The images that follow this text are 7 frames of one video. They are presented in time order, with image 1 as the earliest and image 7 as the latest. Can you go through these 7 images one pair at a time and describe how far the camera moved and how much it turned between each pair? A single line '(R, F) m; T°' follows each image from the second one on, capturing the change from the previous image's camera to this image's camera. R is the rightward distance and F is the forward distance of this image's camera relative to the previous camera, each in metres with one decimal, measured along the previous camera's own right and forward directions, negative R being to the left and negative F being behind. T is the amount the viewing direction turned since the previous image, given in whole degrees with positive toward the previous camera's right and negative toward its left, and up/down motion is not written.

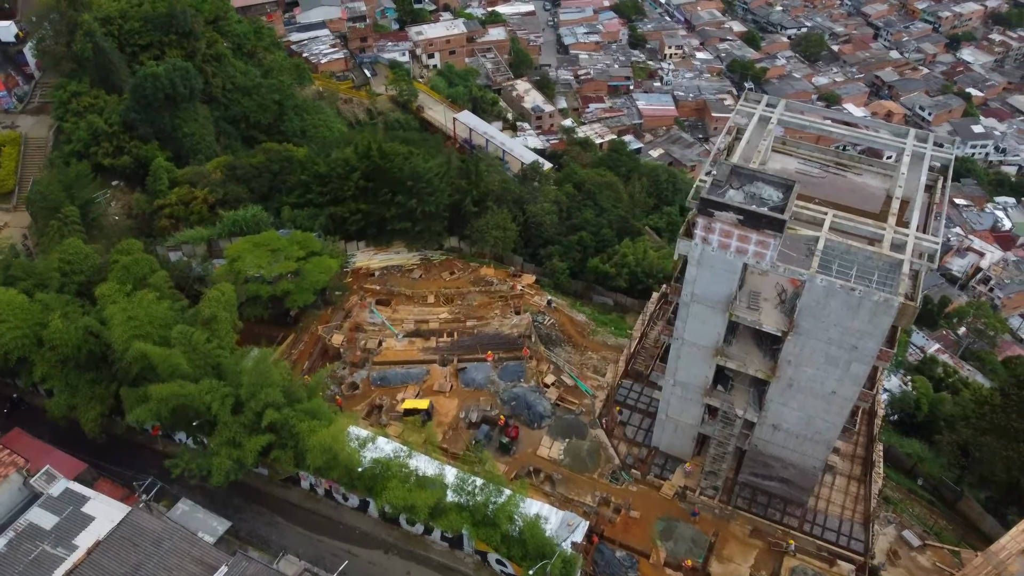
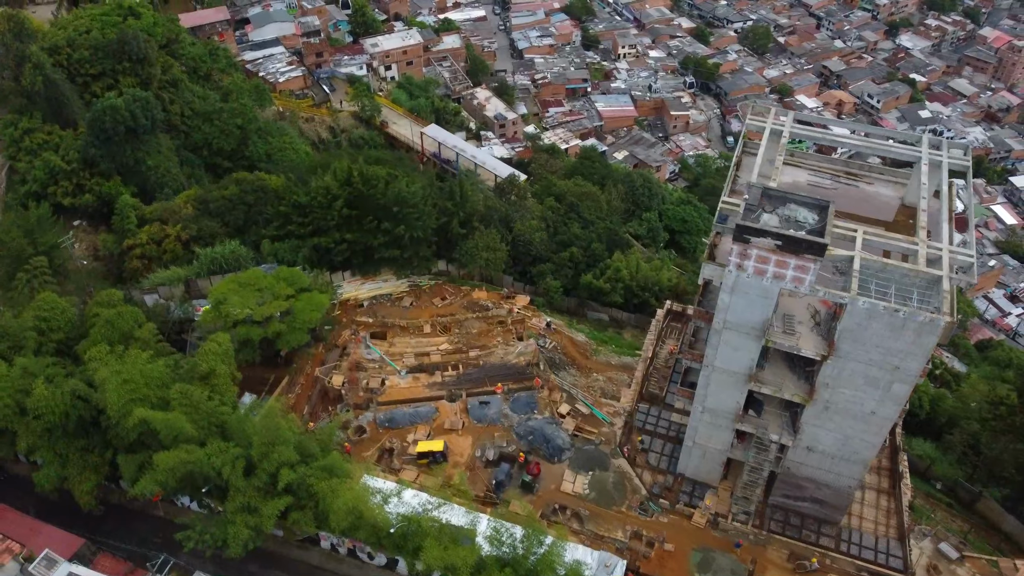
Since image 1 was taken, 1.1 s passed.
(-1.8, +1.1) m; +3°
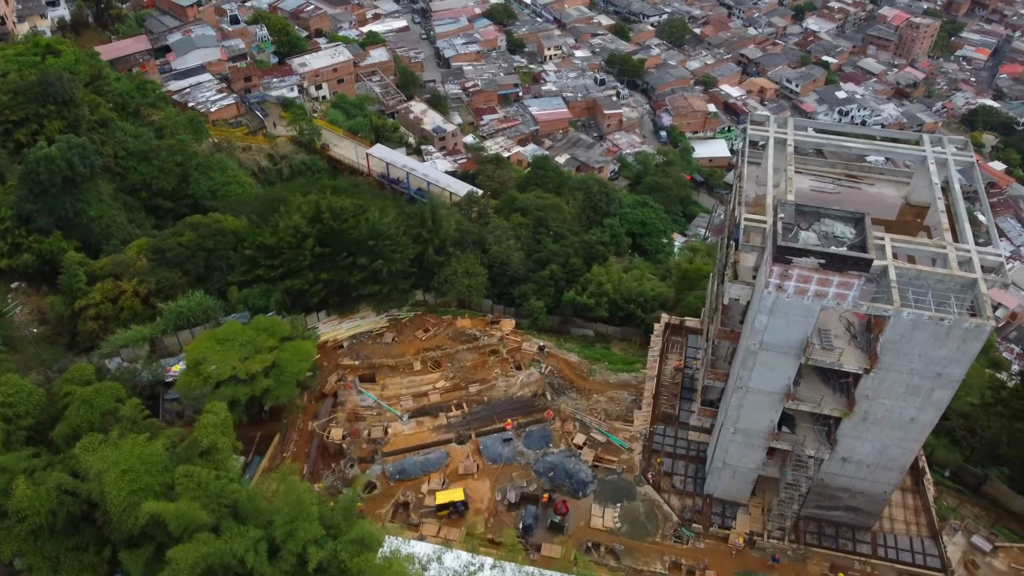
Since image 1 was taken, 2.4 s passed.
(-2.4, +1.2) m; +5°
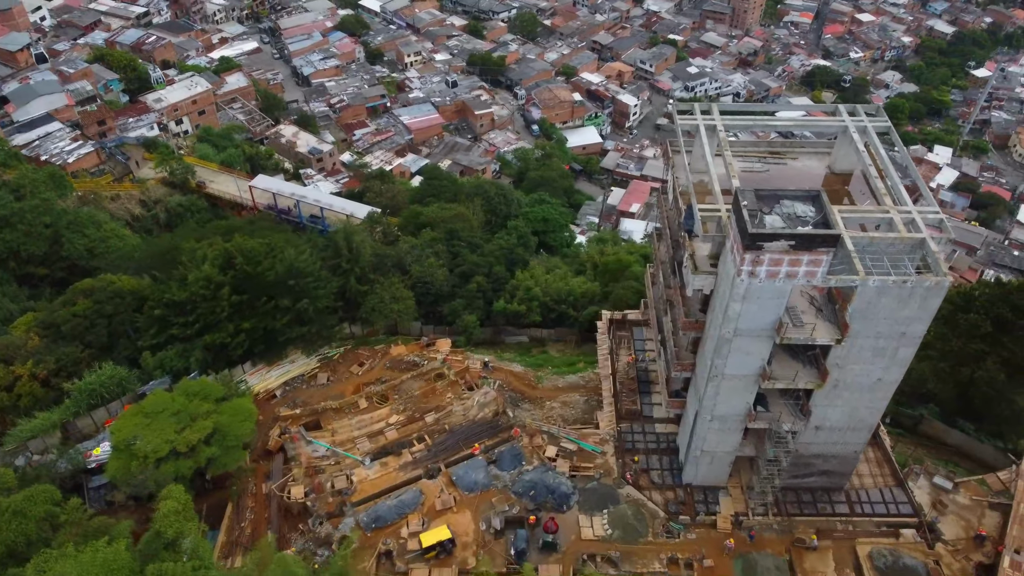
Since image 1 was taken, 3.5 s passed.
(-2.2, +0.9) m; +9°
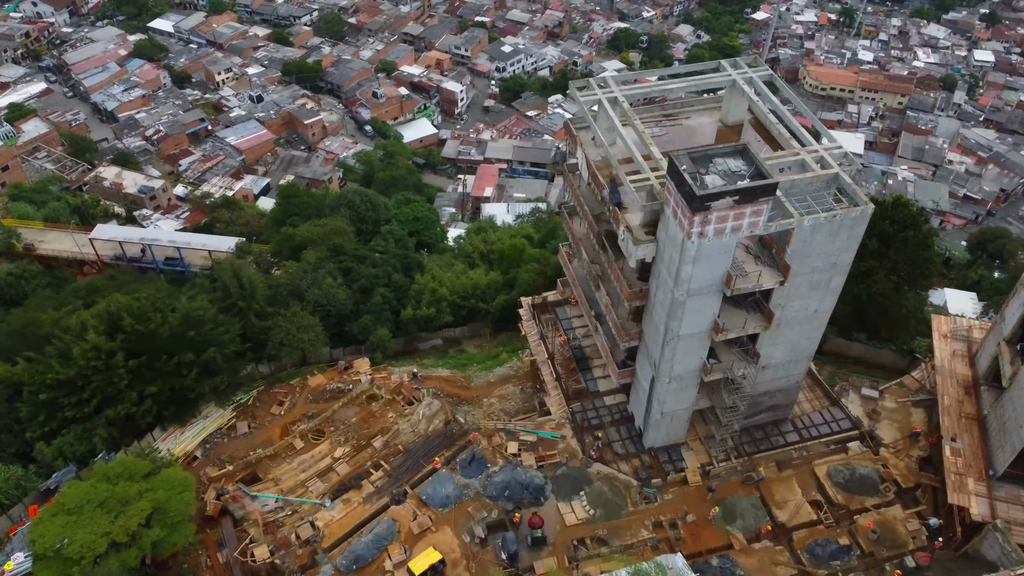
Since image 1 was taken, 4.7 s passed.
(-2.7, +0.8) m; +11°
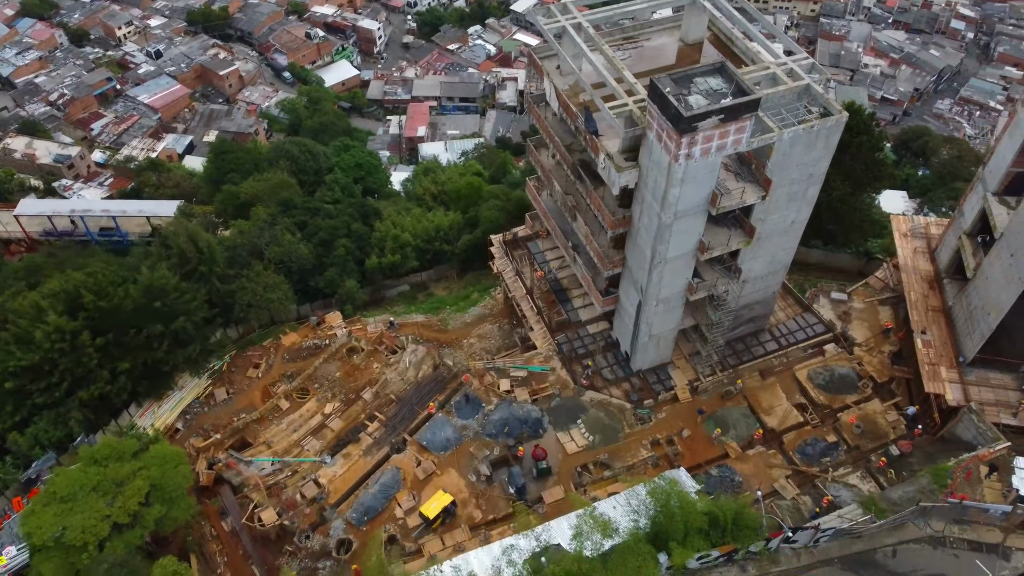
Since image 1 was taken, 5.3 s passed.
(-1.6, +0.2) m; +5°
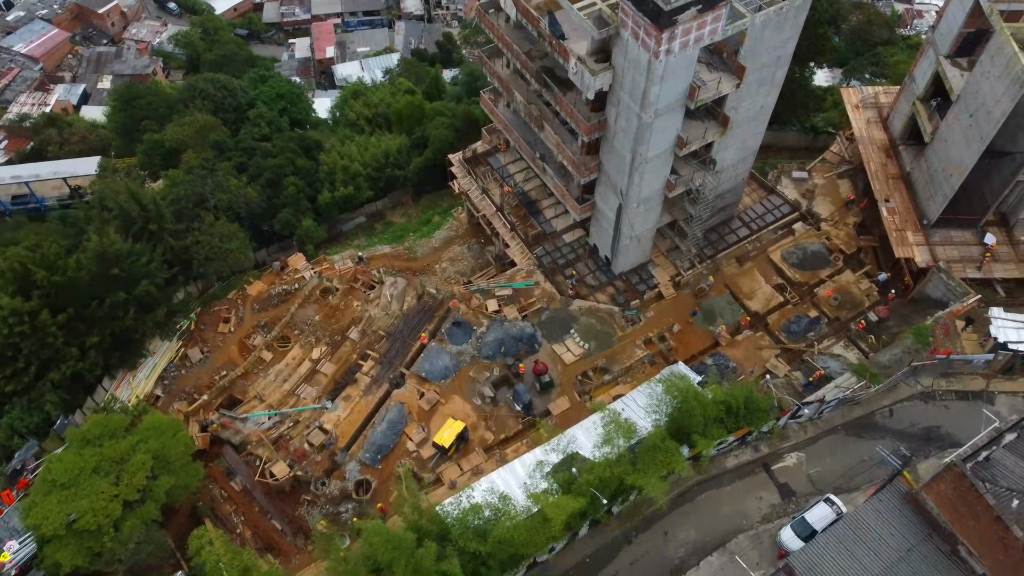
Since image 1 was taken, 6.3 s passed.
(-1.9, +0.4) m; +5°
